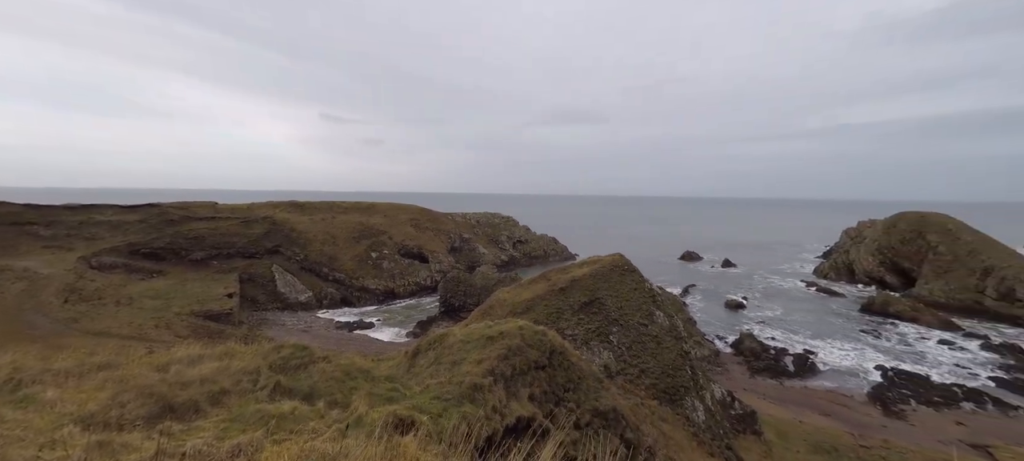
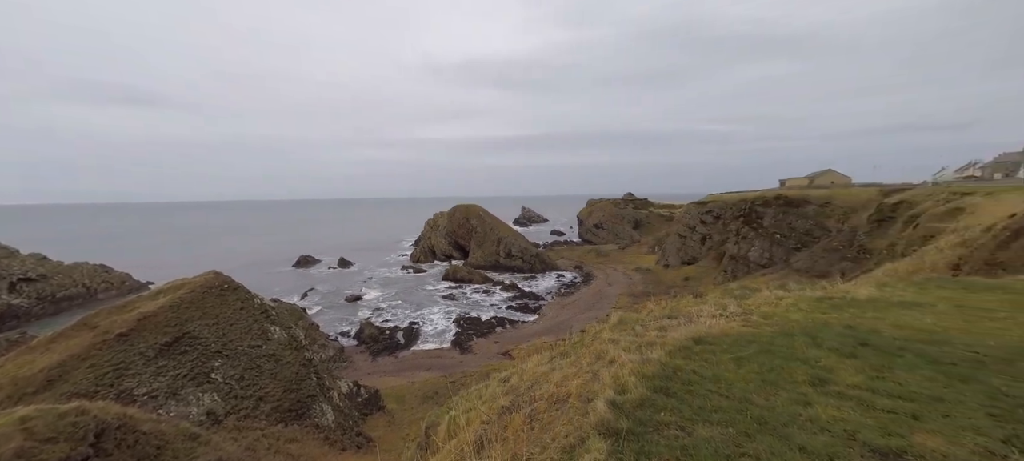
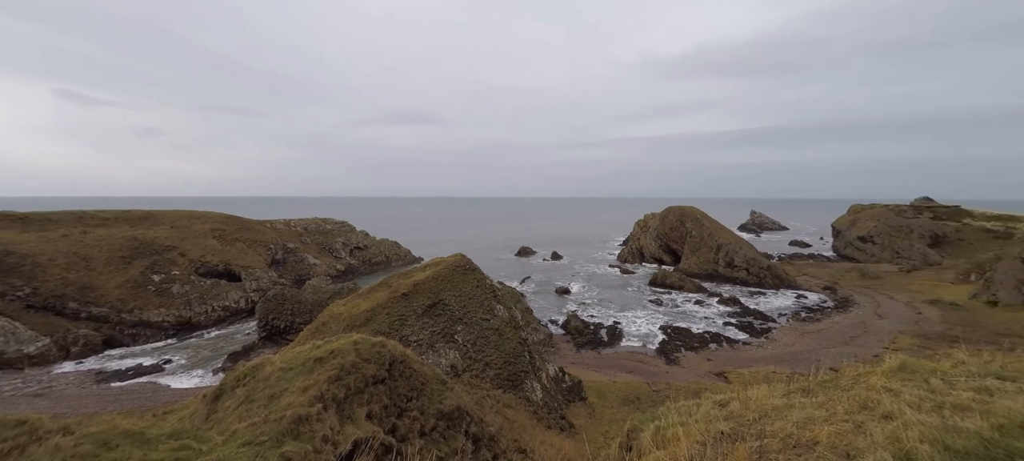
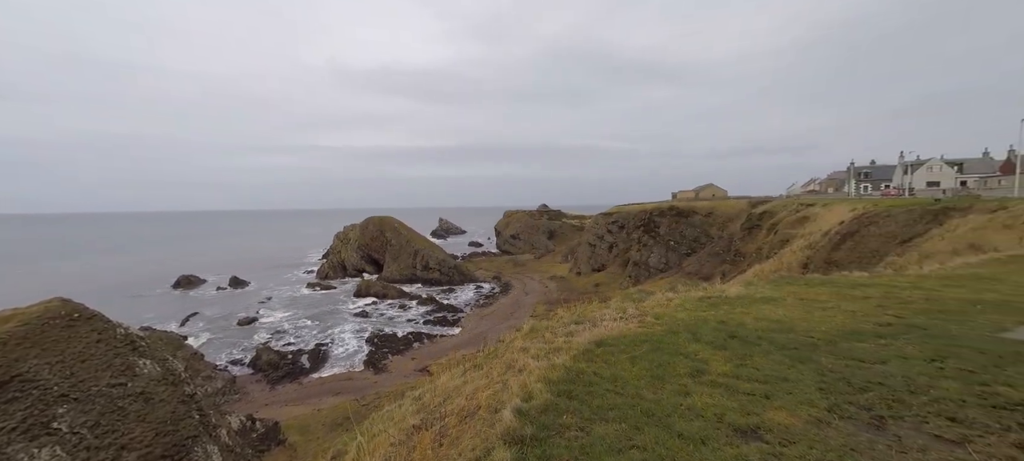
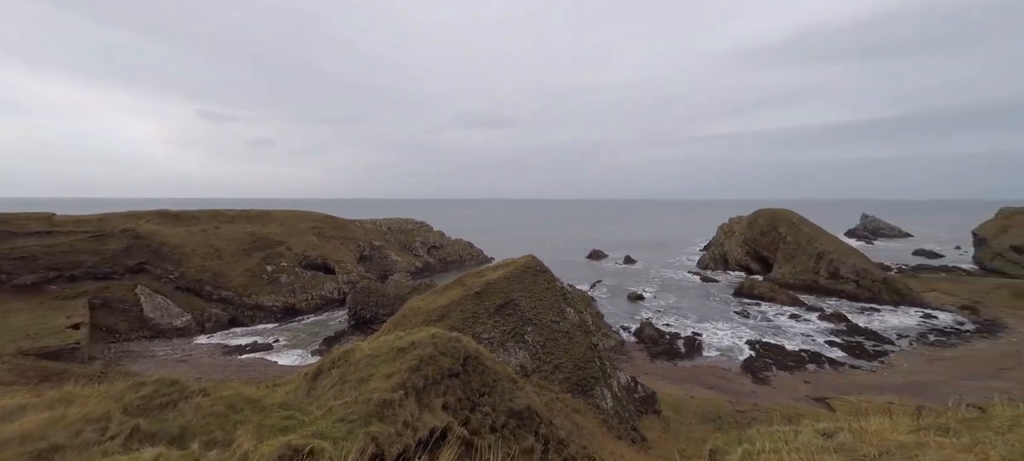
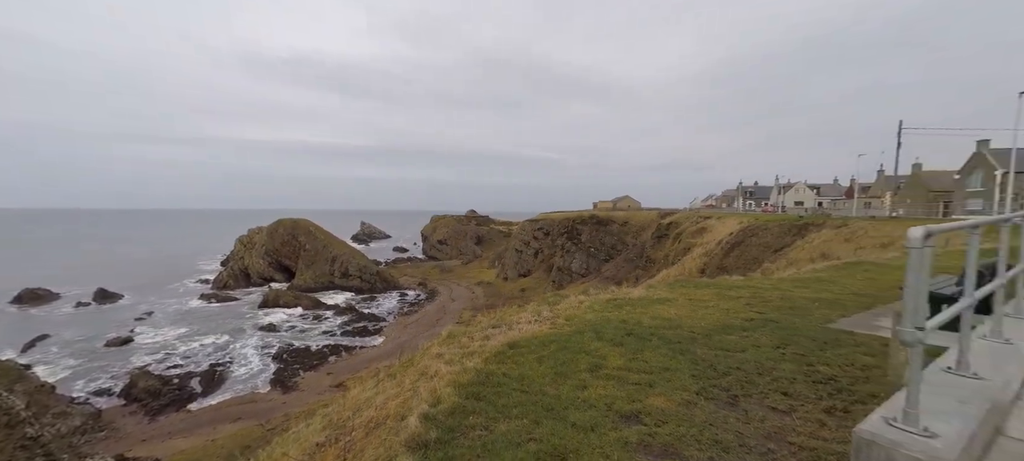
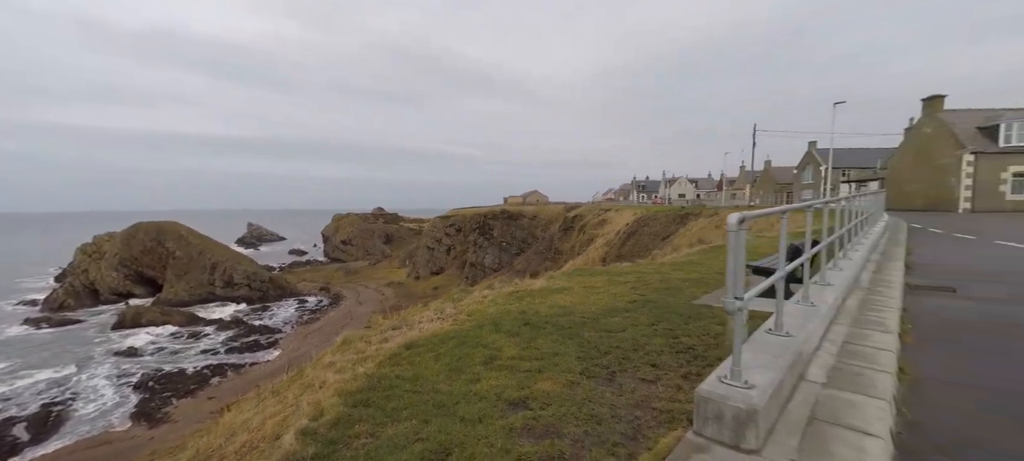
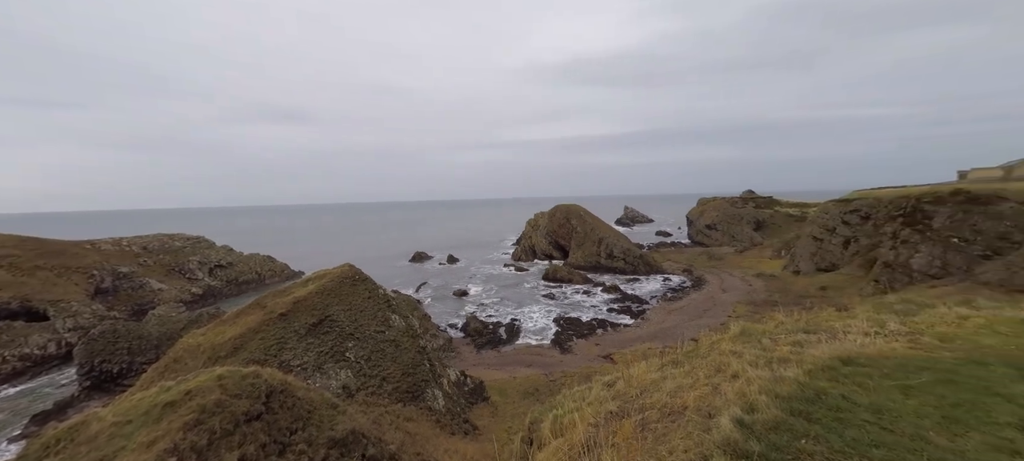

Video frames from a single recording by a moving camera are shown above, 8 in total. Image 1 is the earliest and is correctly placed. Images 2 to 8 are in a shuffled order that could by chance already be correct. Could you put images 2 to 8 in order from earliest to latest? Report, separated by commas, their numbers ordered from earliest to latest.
5, 3, 8, 2, 4, 6, 7
